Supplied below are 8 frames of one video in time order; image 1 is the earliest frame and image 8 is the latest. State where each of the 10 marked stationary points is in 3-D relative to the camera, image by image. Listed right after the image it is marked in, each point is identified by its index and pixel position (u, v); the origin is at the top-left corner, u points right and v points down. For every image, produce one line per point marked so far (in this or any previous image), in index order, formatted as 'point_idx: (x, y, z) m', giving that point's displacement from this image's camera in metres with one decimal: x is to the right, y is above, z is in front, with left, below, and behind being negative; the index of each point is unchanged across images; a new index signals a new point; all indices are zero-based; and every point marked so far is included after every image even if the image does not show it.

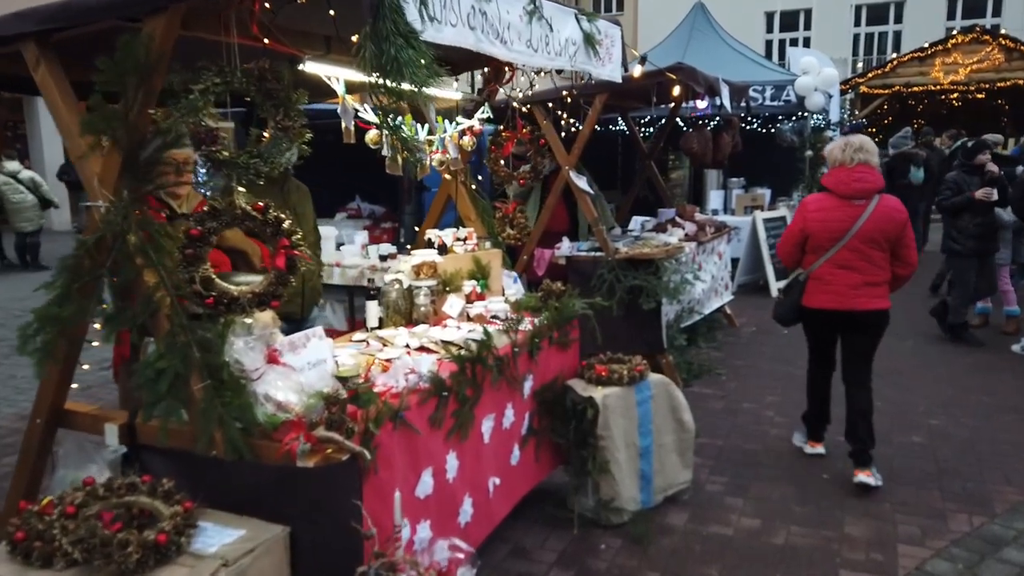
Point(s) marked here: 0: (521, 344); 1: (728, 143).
0: (0.0, -0.3, +3.3) m
1: (+2.0, +1.4, +7.2) m
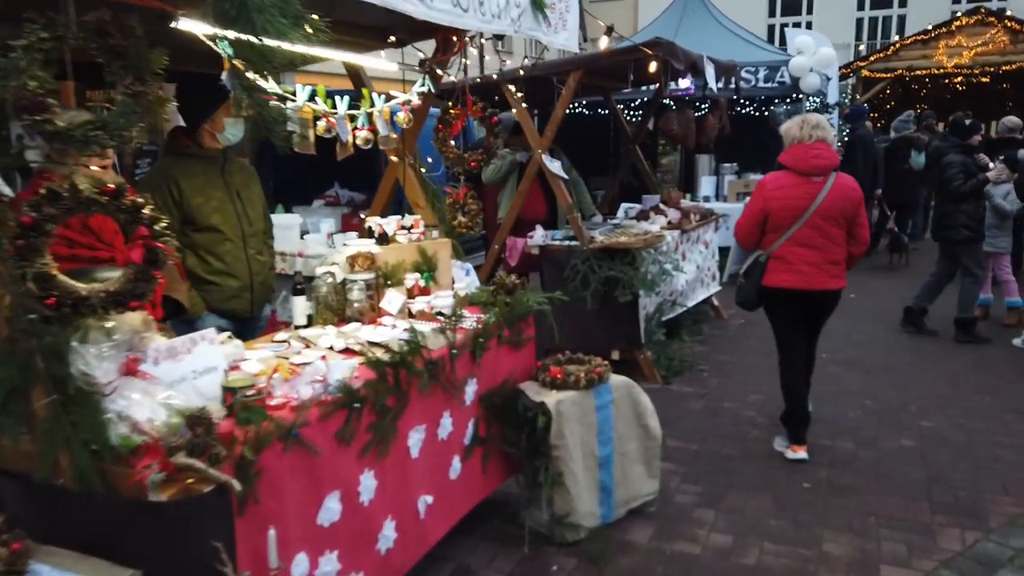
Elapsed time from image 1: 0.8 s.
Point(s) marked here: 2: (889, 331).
0: (-0.2, -0.2, +3.0) m
1: (+1.8, +1.4, +6.8) m
2: (+3.4, -0.4, +6.9) m
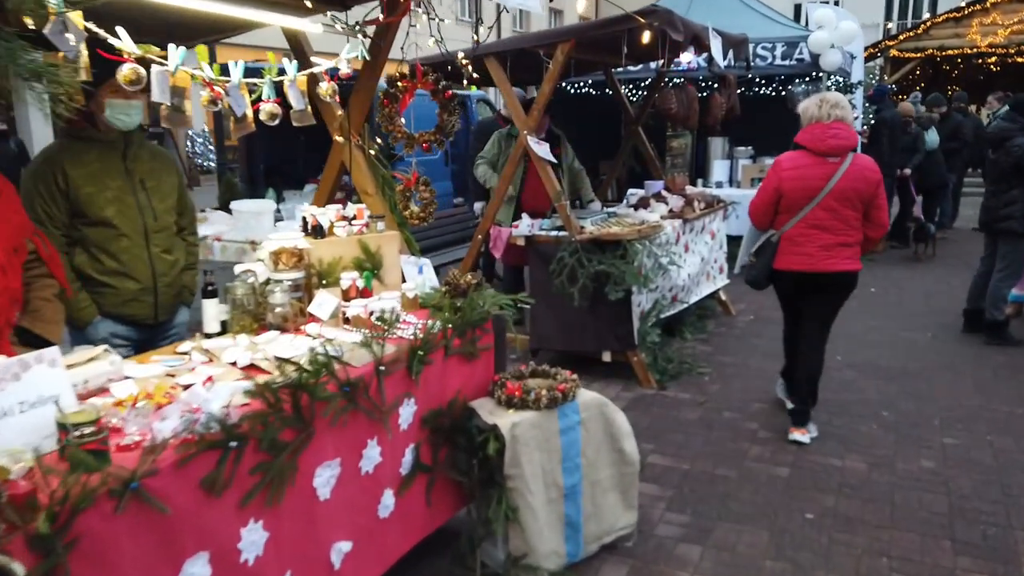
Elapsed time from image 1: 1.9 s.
0: (-0.4, -0.2, +2.5) m
1: (+1.7, +1.5, +6.3) m
2: (+3.3, -0.3, +6.3) m
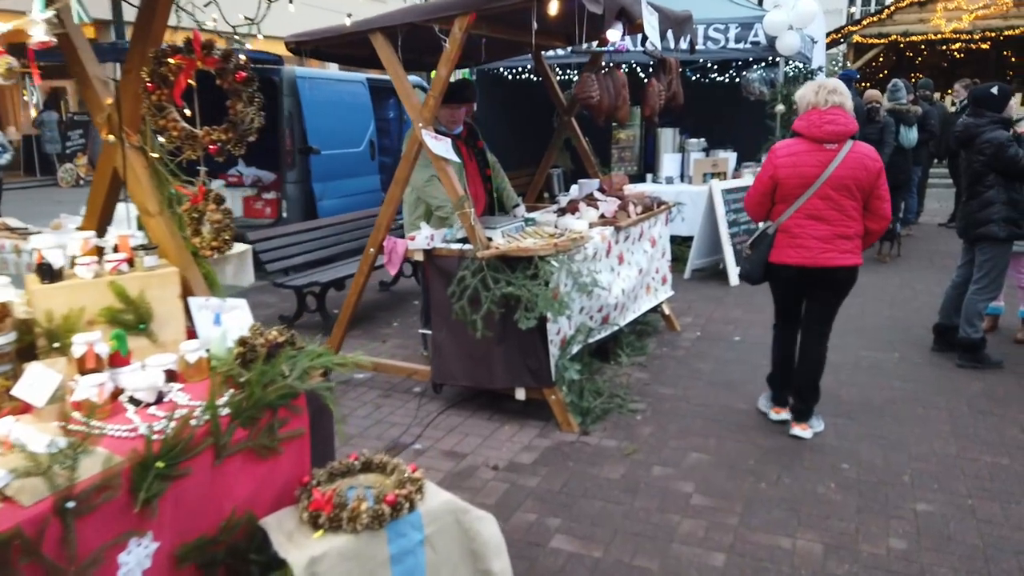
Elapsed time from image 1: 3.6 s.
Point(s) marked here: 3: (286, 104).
0: (-0.9, -0.4, +1.6) m
1: (+1.1, +1.4, +5.4) m
2: (+2.7, -0.4, +5.6) m
3: (-2.3, +1.9, +7.9) m
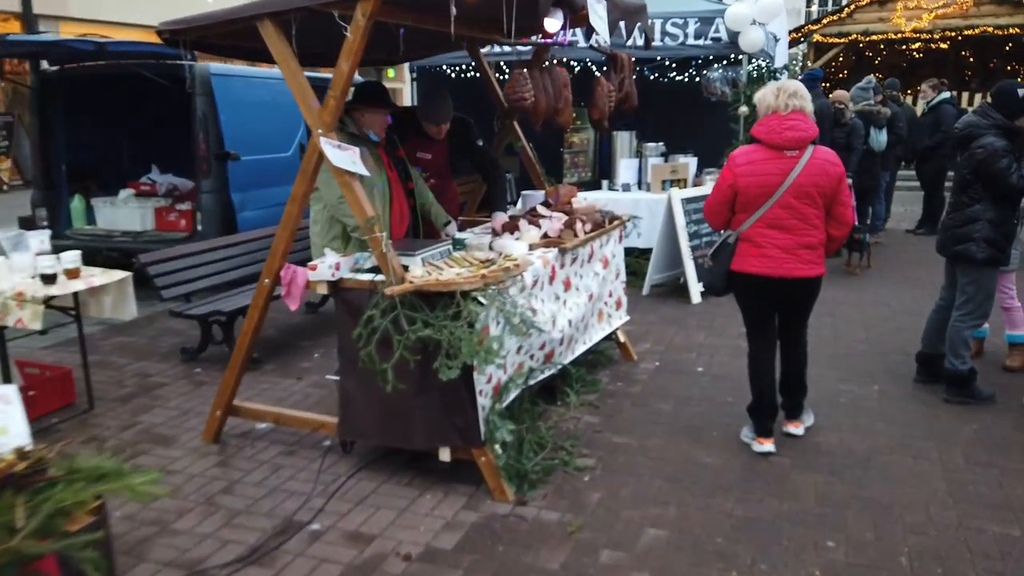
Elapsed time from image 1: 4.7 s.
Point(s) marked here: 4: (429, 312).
0: (-1.1, -0.6, +0.9) m
1: (+0.6, +1.2, +4.8) m
2: (+2.3, -0.6, +5.0) m
3: (-2.9, +1.7, +7.1) m
4: (-0.4, -0.1, +3.4) m
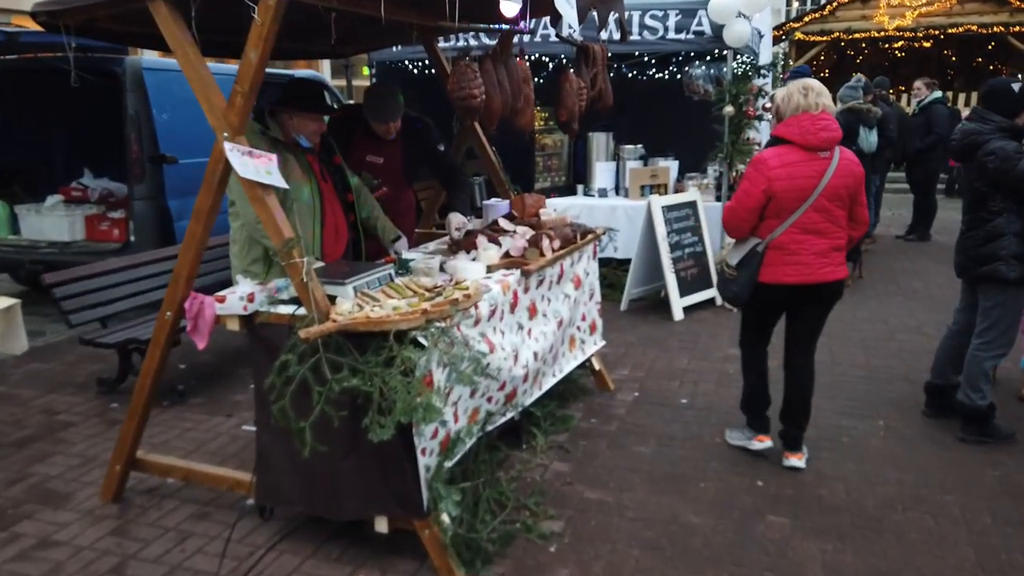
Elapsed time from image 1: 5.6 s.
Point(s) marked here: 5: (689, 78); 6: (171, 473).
0: (-1.3, -0.8, +0.2) m
1: (+0.4, +1.1, +4.2) m
2: (+2.0, -0.7, +4.5) m
3: (-3.2, +1.6, +6.4) m
4: (-0.6, -0.2, +2.8) m
5: (+1.7, +2.0, +7.4) m
6: (-1.6, -0.8, +3.5) m
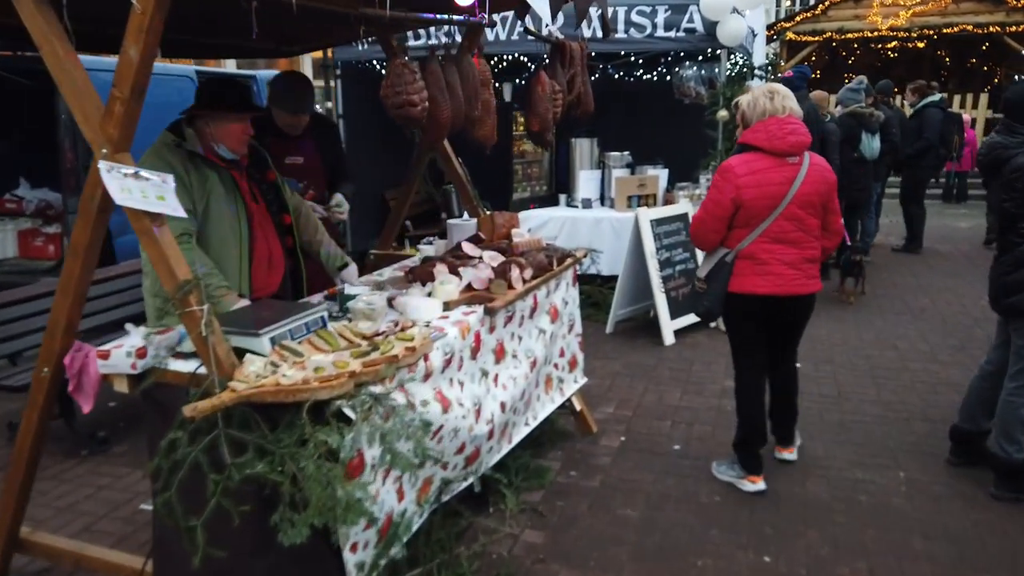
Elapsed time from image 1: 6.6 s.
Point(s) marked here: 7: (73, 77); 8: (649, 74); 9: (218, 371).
0: (-1.4, -0.9, -0.4) m
1: (+0.2, +0.9, +3.6) m
2: (+1.9, -0.9, +3.9) m
3: (-3.4, +1.4, +5.7) m
4: (-0.7, -0.4, +2.2) m
5: (+1.5, +1.9, +6.8) m
6: (-1.7, -1.0, +2.9) m
7: (-1.3, +0.6, +2.3) m
8: (+1.4, +2.2, +7.7) m
9: (-0.9, -0.3, +2.3) m
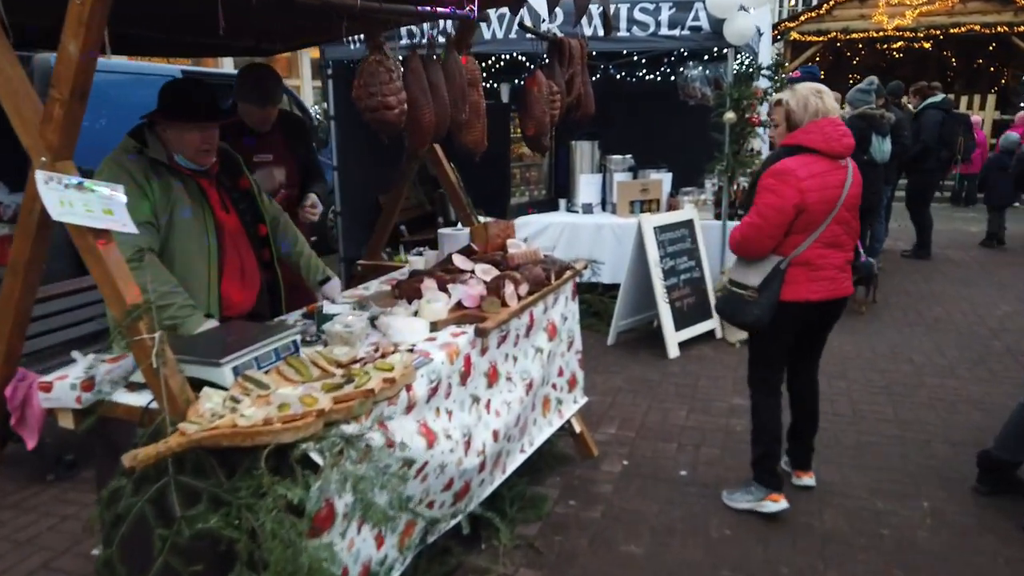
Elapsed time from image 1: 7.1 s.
0: (-1.4, -1.0, -0.6) m
1: (+0.2, +0.8, +3.3) m
2: (+1.8, -1.0, +3.6) m
3: (-3.4, +1.3, +5.5) m
4: (-0.7, -0.5, +1.9) m
5: (+1.5, +1.8, +6.5) m
6: (-1.7, -1.1, +2.6) m
7: (-1.4, +0.6, +2.1) m
8: (+1.4, +2.1, +7.5) m
9: (-0.9, -0.3, +2.0) m
